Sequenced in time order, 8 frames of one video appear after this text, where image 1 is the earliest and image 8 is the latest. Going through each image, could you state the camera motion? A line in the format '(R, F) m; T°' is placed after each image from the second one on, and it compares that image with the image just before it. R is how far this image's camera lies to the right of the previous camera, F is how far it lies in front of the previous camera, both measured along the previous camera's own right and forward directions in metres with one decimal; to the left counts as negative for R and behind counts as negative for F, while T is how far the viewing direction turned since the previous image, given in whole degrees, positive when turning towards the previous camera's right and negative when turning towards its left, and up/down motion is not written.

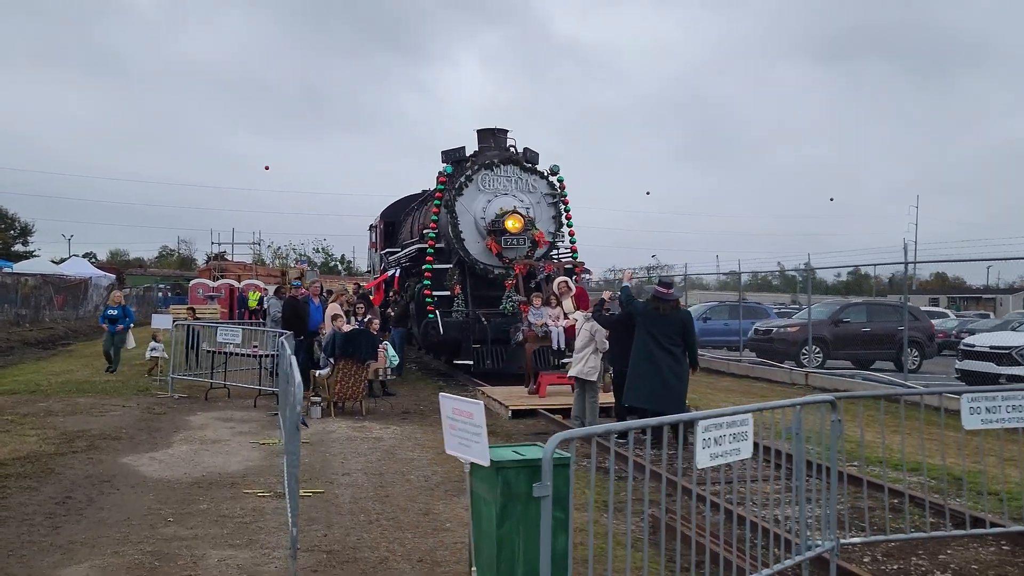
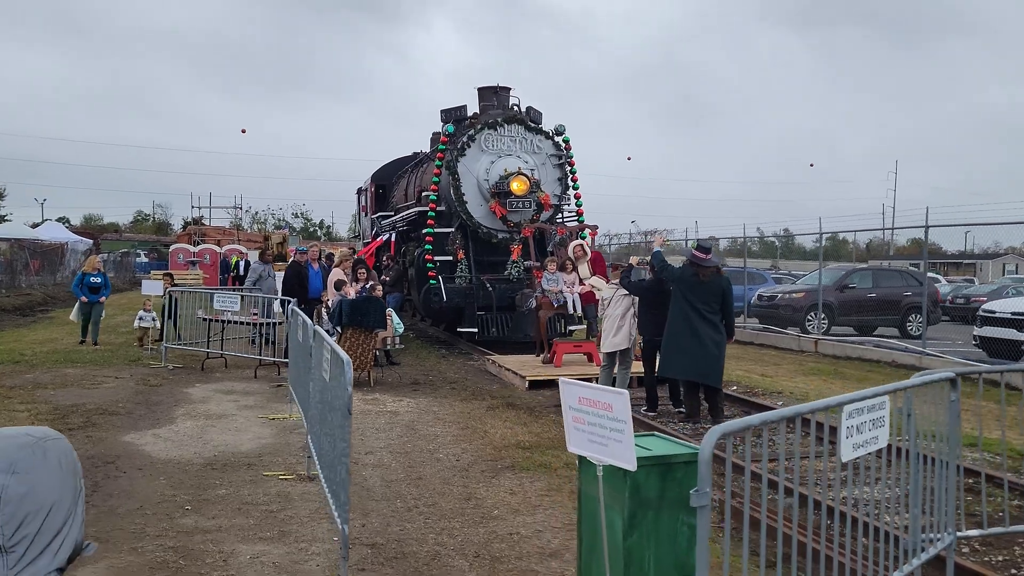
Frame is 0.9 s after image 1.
(-0.4, +0.5) m; +1°
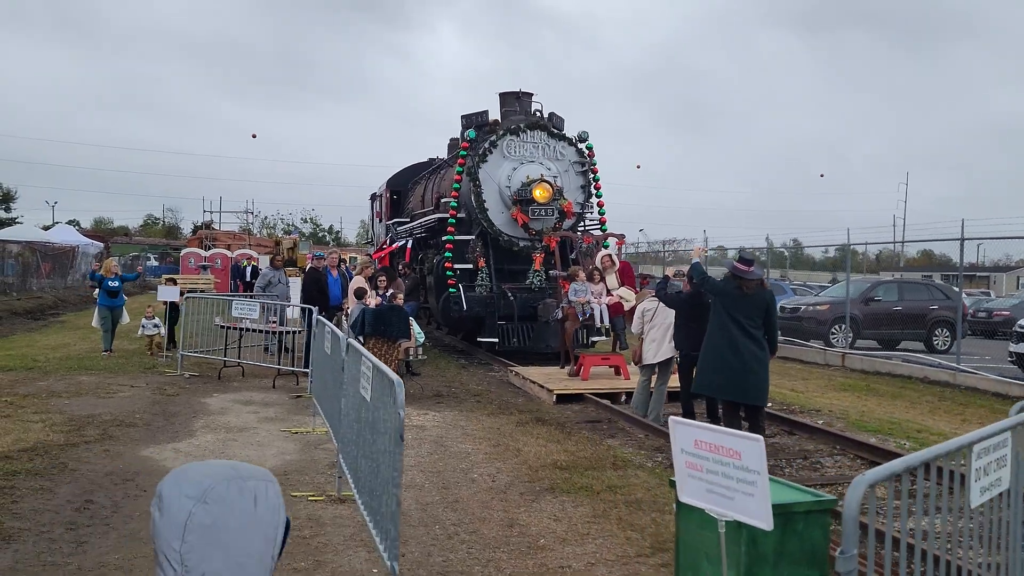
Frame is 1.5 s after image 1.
(-0.2, +0.3) m; 0°
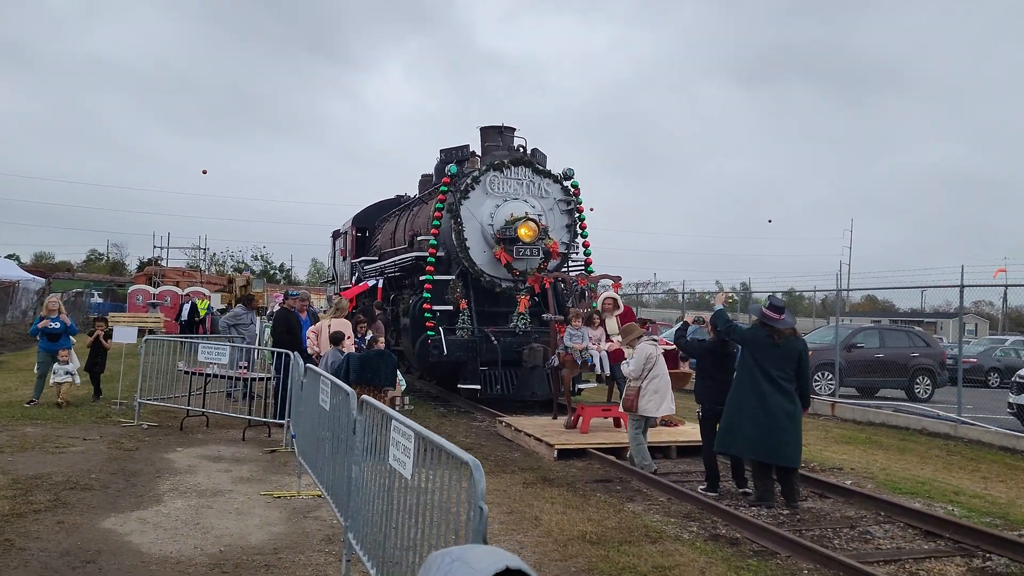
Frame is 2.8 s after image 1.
(-0.5, +0.8) m; +3°
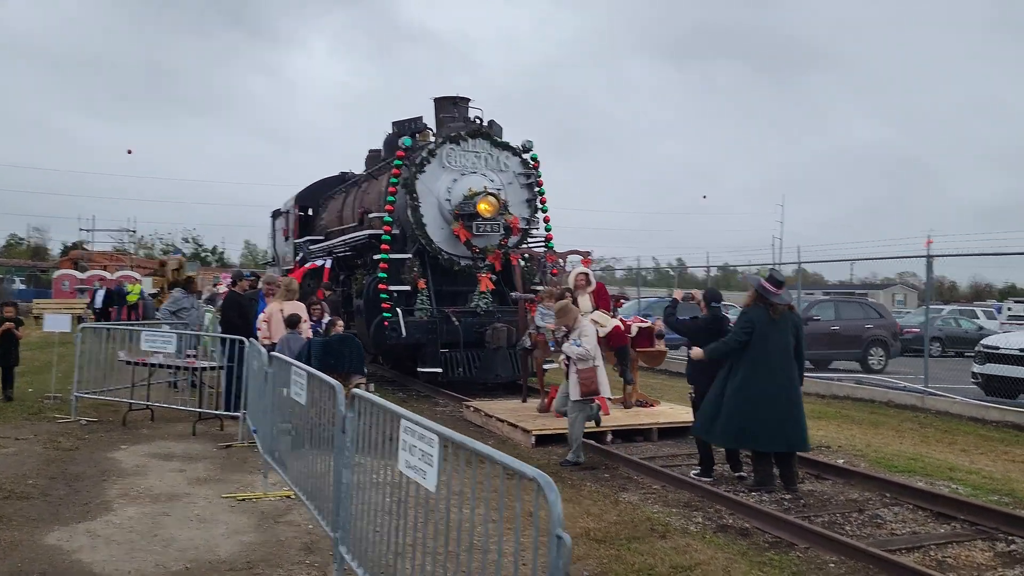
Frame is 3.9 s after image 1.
(-0.3, +0.5) m; +4°
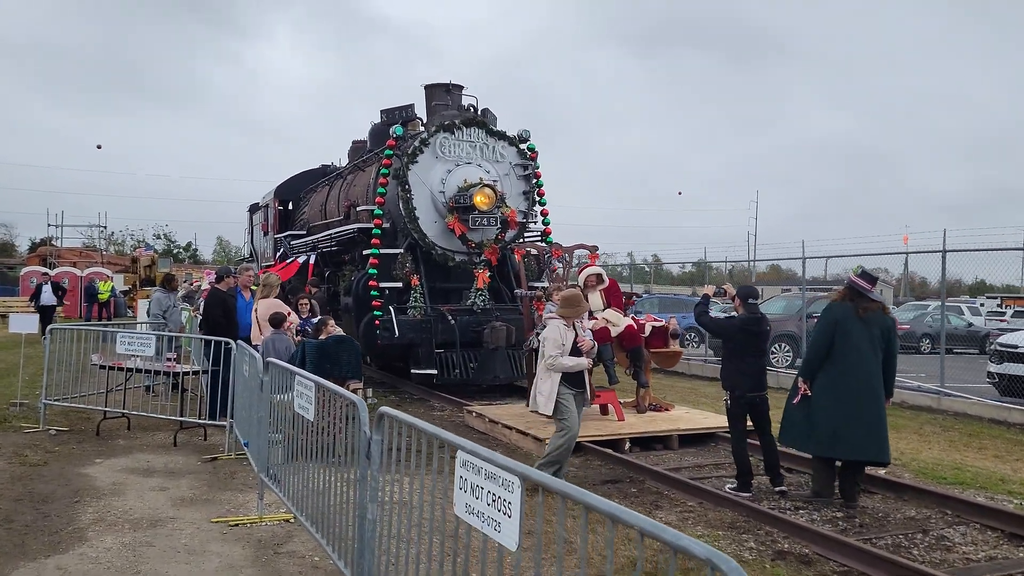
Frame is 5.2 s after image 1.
(-0.3, +0.6) m; +2°
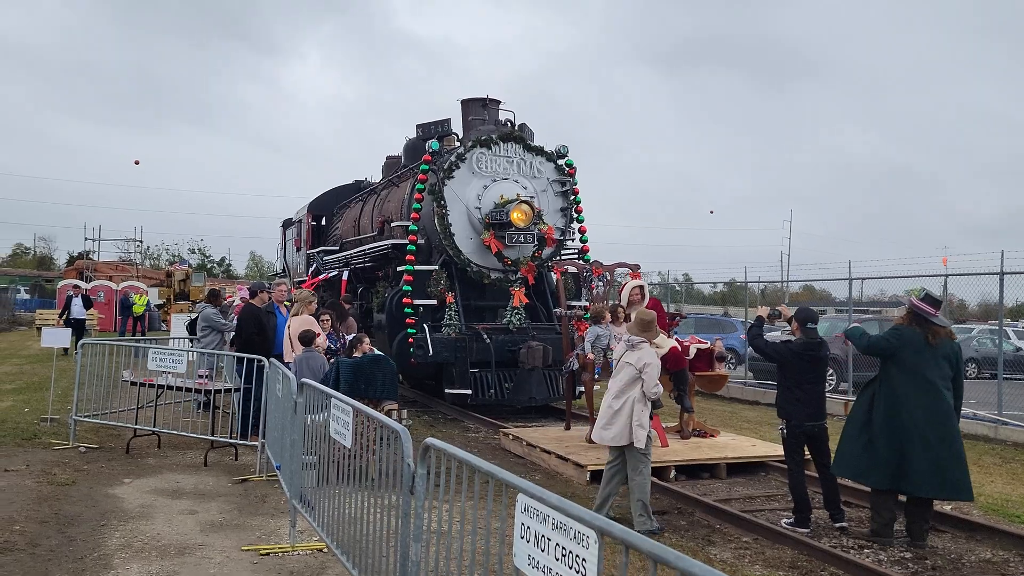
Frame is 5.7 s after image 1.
(-0.1, +0.3) m; -2°
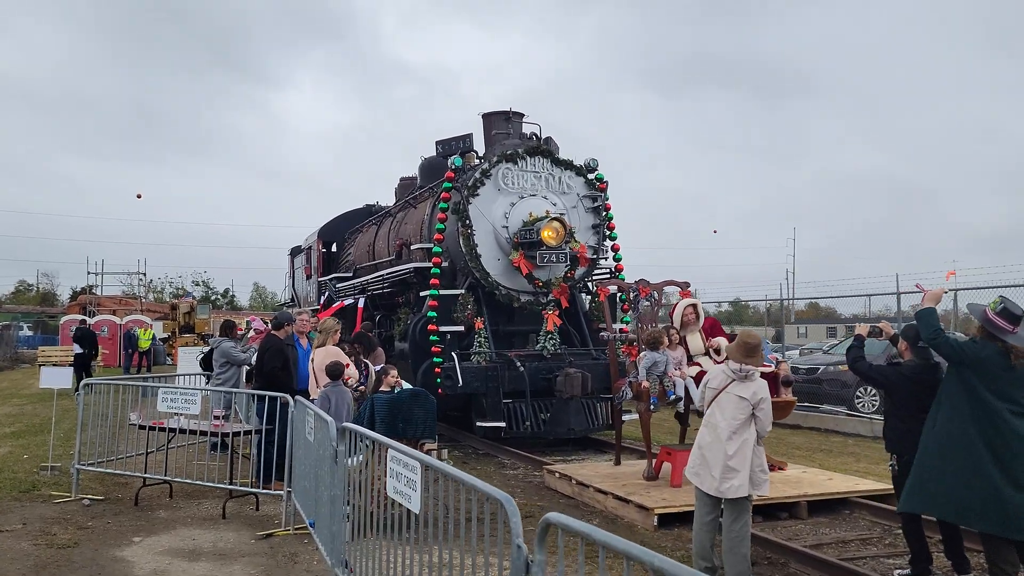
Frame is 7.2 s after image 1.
(-0.4, +0.8) m; 0°
